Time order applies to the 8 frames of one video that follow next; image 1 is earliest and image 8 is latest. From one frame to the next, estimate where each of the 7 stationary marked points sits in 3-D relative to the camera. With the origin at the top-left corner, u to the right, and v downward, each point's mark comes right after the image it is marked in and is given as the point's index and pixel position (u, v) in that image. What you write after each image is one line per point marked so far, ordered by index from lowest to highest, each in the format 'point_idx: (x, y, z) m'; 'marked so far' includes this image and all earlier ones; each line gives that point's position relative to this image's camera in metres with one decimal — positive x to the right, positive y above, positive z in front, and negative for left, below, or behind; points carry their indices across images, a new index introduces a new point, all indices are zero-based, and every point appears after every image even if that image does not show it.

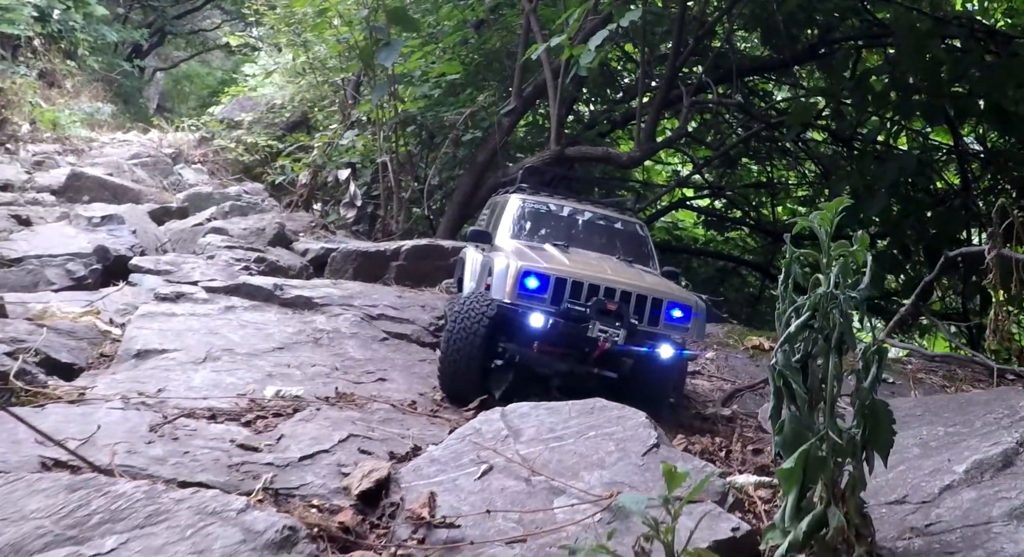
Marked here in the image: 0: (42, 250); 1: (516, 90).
0: (-3.7, +0.2, +8.0) m
1: (+0.1, +1.8, +9.6) m
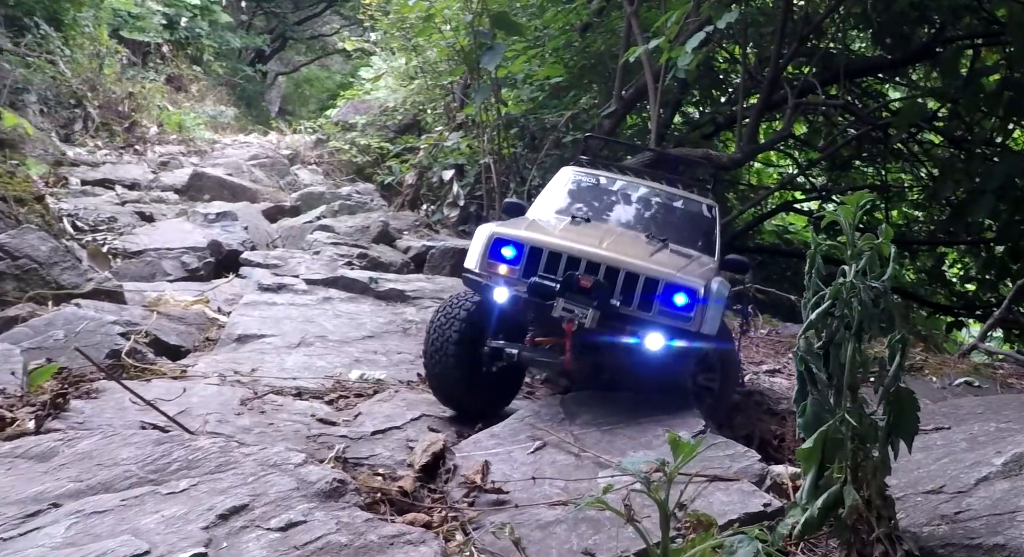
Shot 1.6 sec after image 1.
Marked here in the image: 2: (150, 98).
0: (-3.0, +0.3, +8.6) m
1: (+1.0, +1.8, +9.8) m
2: (-6.0, +3.0, +16.6) m
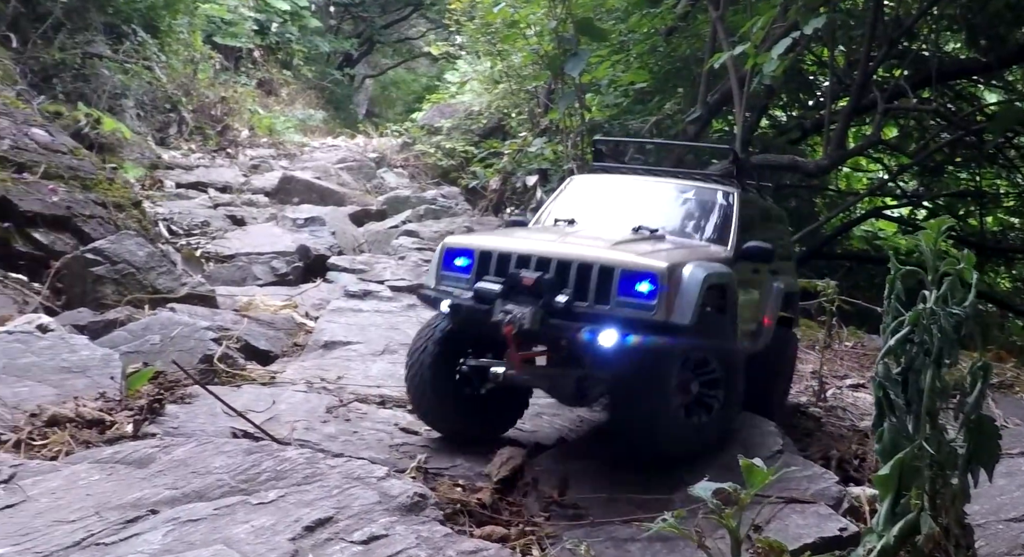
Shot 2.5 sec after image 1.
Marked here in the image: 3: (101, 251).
0: (-2.3, +0.3, +8.8) m
1: (+1.8, +1.7, +9.7) m
2: (-4.6, +3.0, +17.1) m
3: (-2.8, +0.2, +6.8) m
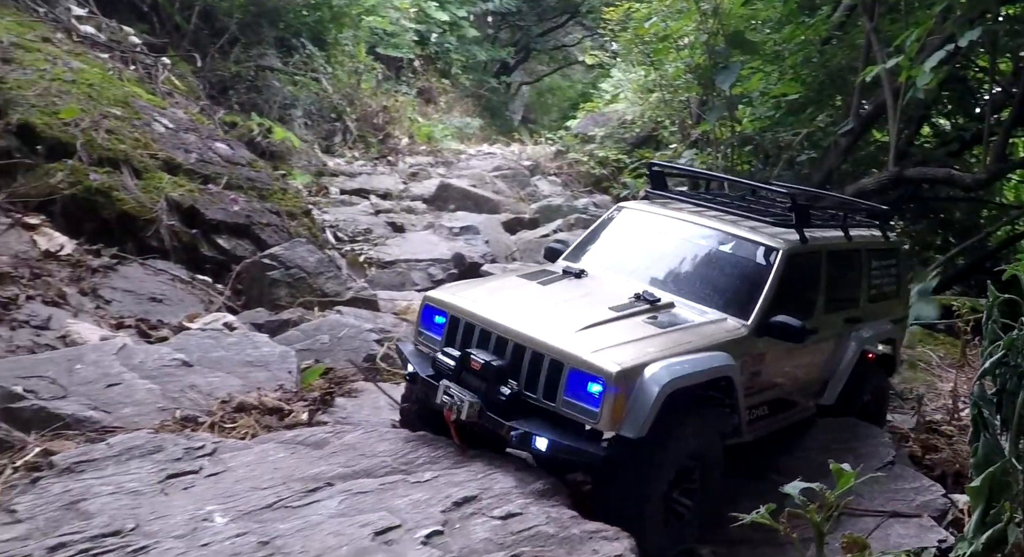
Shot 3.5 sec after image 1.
0: (-1.0, +0.2, +9.4) m
1: (+3.3, +1.6, +9.7) m
2: (-1.9, +3.0, +18.0) m
3: (-1.7, +0.2, +7.5) m
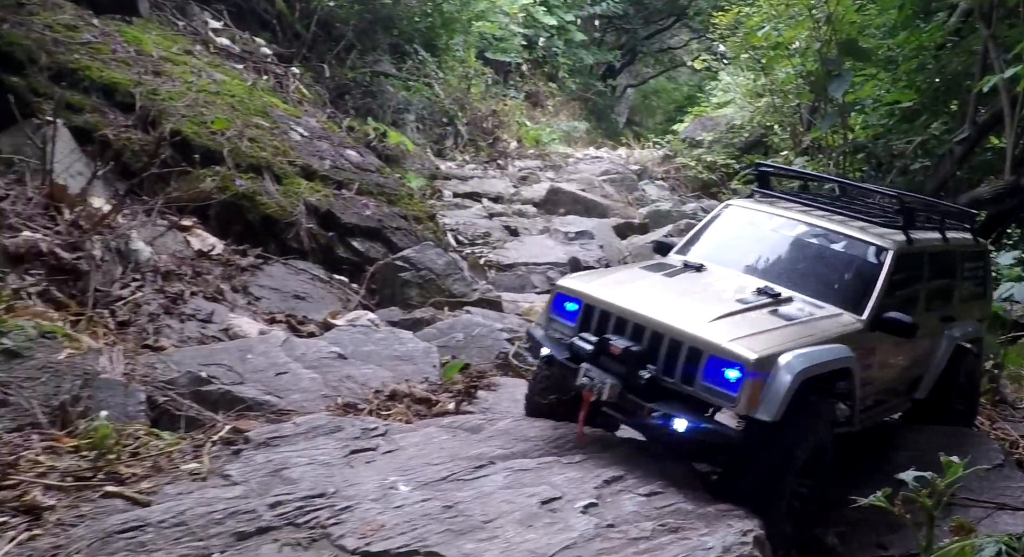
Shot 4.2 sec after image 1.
0: (+0.2, +0.2, +9.9) m
1: (+4.4, +1.5, +9.7) m
2: (0.0, +2.9, +18.5) m
3: (-0.8, +0.2, +8.0) m
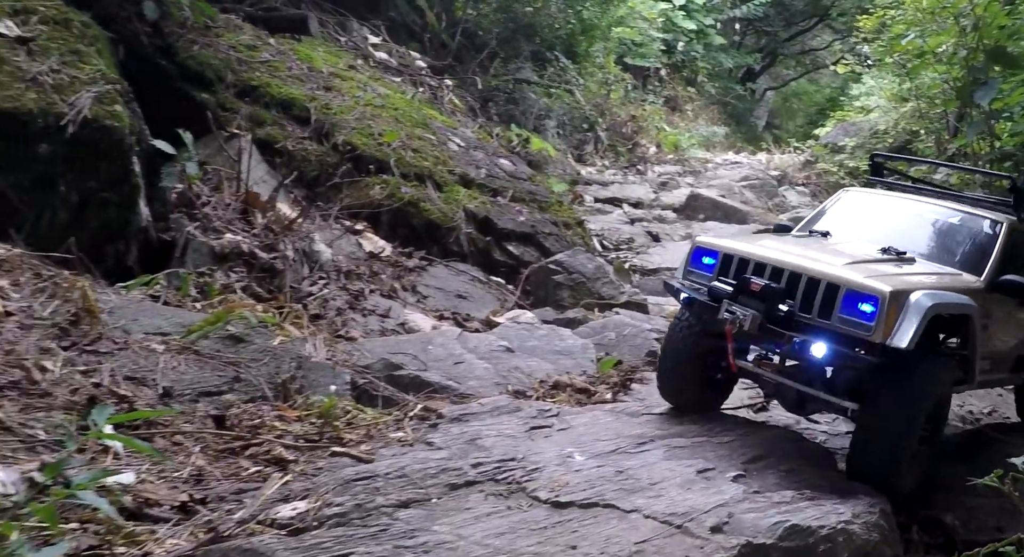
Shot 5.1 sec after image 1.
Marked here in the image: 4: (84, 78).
0: (+1.6, +0.2, +10.4) m
1: (+5.8, +1.4, +9.7) m
2: (+2.7, +2.9, +18.9) m
3: (+0.4, +0.1, +8.7) m
4: (-3.0, +1.4, +7.1) m
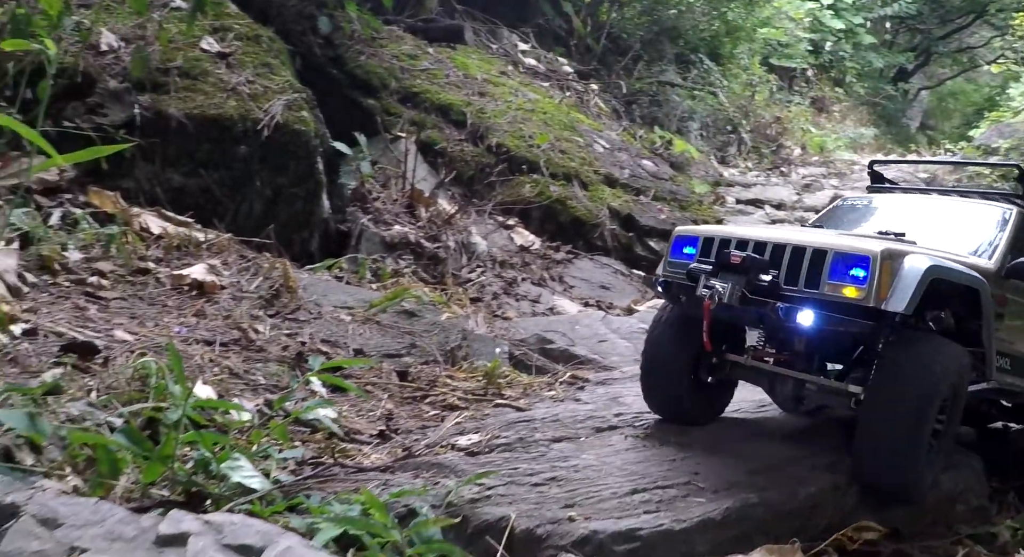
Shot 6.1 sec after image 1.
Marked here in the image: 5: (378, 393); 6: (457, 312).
0: (+3.1, +0.2, +10.7) m
1: (+7.2, +1.4, +9.5) m
2: (+5.4, +2.9, +19.0) m
3: (+1.7, +0.2, +9.2) m
4: (-1.9, +1.5, +8.1) m
5: (-0.7, -0.6, +5.1) m
6: (-0.4, -0.2, +6.6) m
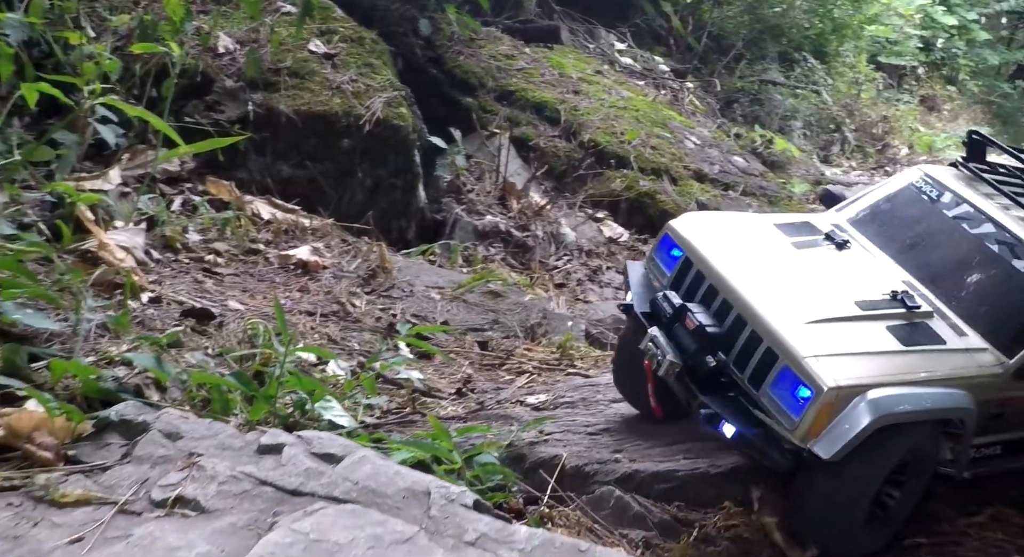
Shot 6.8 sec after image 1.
0: (+4.1, +0.3, +10.8) m
1: (+8.0, +1.4, +9.1) m
2: (+7.2, +2.9, +18.8) m
3: (+2.5, +0.3, +9.4) m
4: (-1.2, +1.7, +8.7) m
5: (-0.3, -0.5, +5.6) m
6: (+0.2, -0.1, +7.1) m
